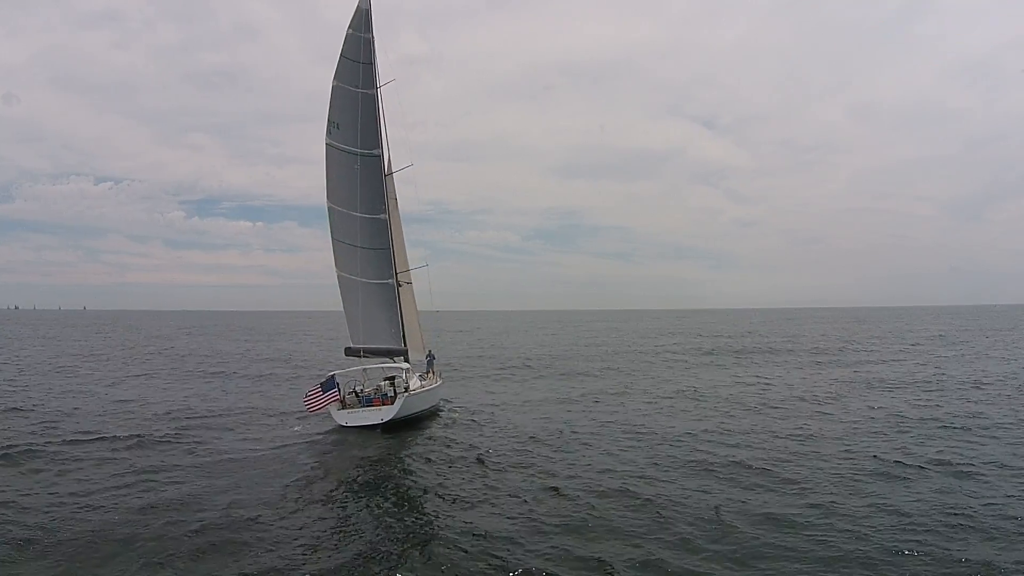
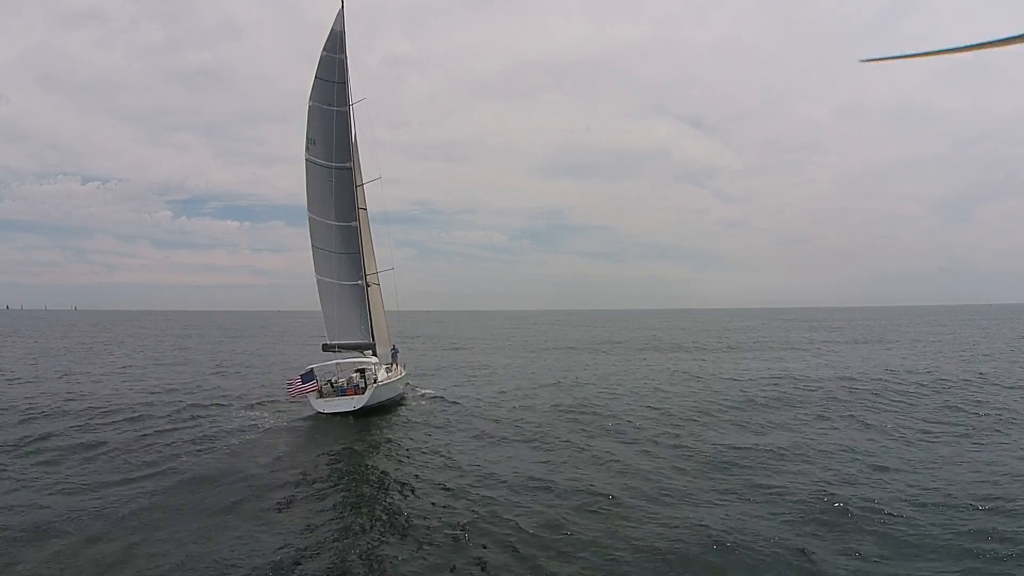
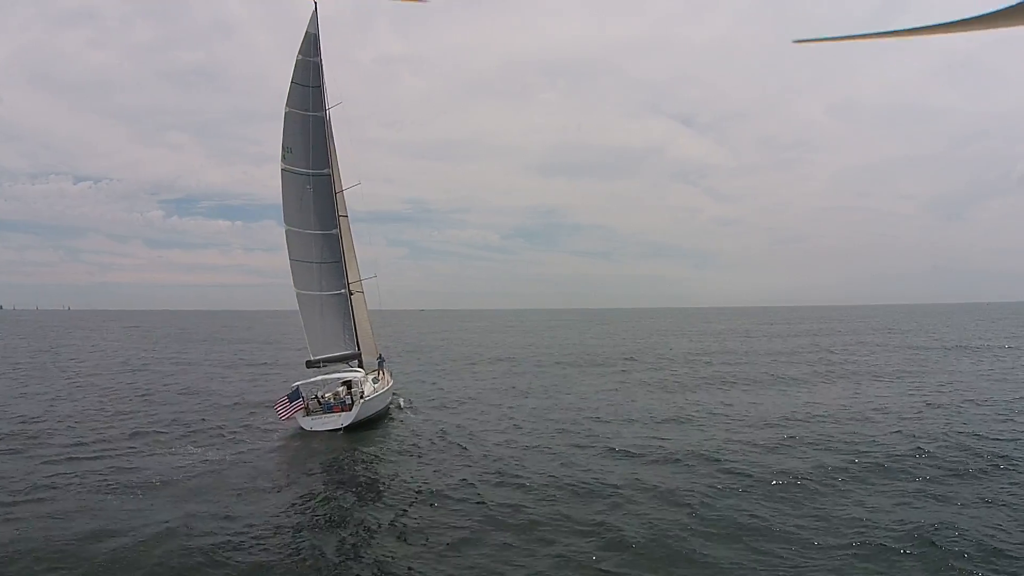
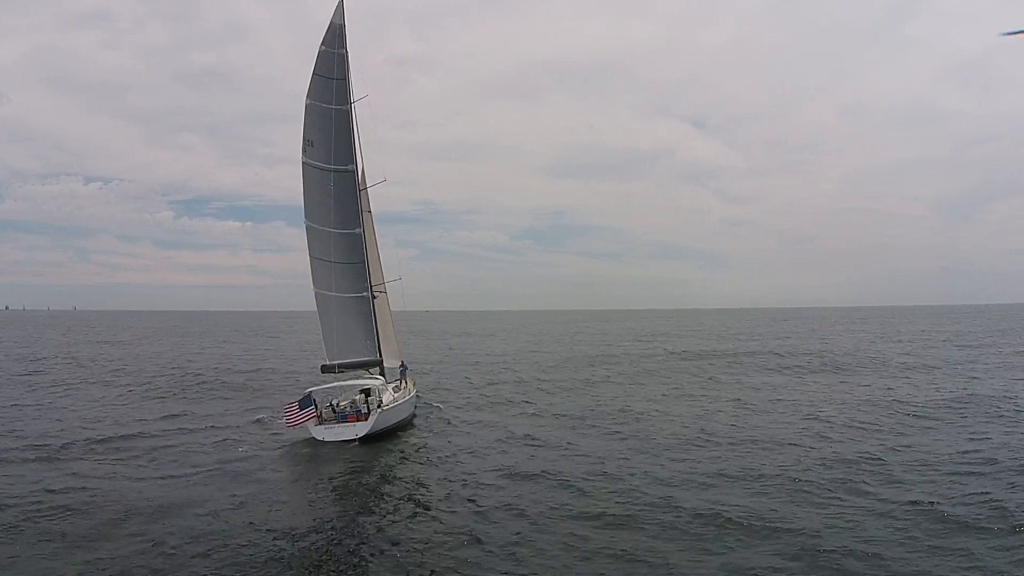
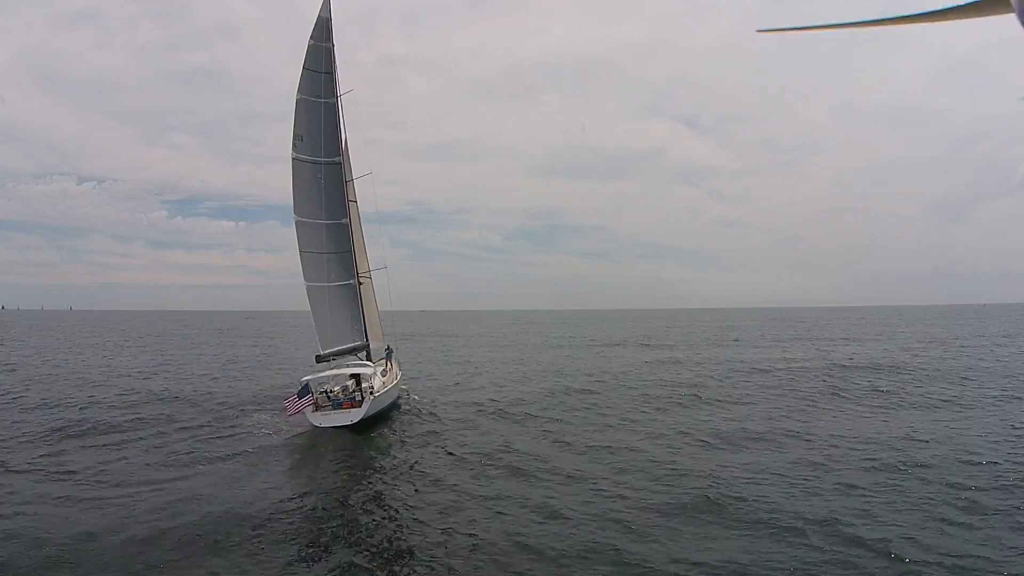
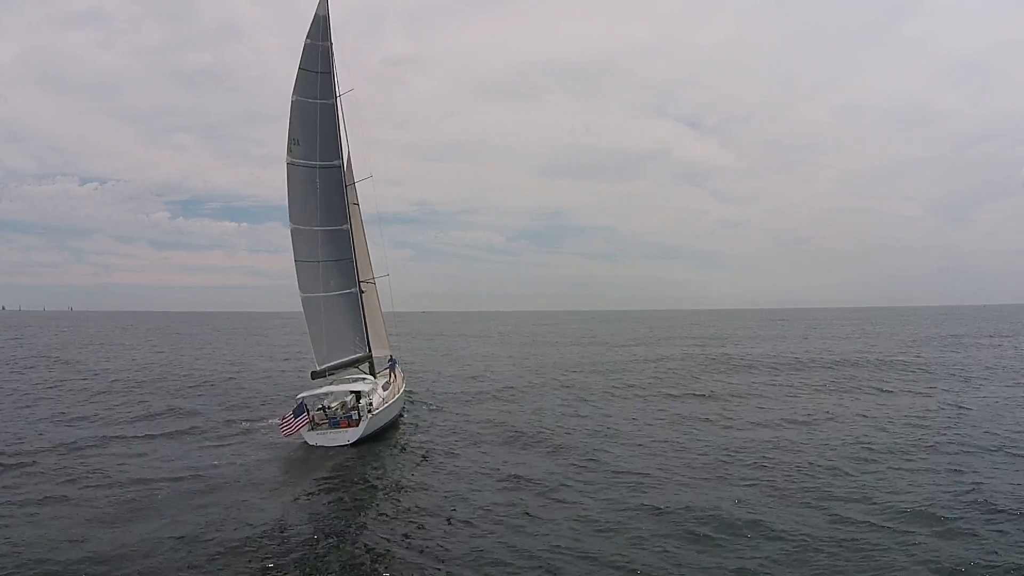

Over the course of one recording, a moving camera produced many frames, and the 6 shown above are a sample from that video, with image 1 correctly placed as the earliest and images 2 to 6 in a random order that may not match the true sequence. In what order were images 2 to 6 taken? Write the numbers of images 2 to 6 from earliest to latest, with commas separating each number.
4, 6, 5, 2, 3
